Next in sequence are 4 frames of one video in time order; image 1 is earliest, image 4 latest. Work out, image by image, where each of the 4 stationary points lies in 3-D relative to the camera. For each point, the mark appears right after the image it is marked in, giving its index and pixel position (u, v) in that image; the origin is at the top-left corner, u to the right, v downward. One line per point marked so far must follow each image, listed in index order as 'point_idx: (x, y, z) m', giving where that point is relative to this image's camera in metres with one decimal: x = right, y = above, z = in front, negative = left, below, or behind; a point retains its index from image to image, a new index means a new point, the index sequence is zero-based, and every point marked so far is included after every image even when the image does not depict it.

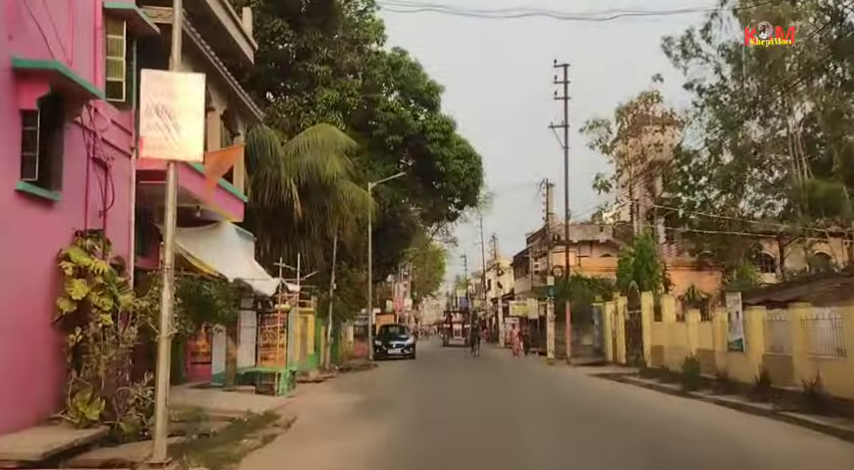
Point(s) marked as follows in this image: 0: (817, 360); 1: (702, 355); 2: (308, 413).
0: (+6.9, -2.2, +14.2) m
1: (+6.7, -2.9, +19.5) m
2: (-2.2, -3.2, +14.6) m
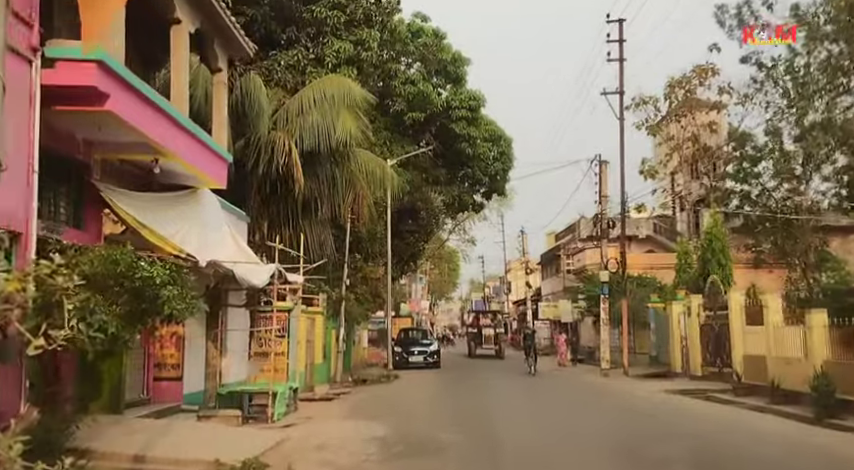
0: (+7.6, -1.7, +9.4) m
1: (+7.5, -2.4, +14.7) m
2: (-1.4, -2.7, +9.9) m
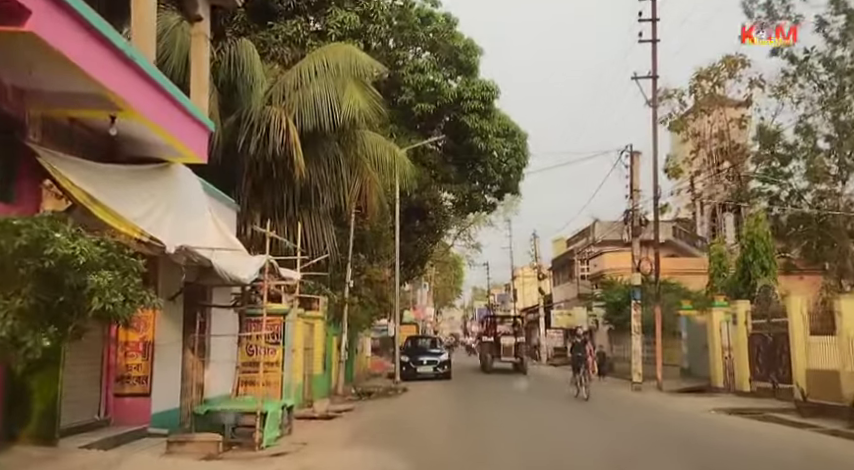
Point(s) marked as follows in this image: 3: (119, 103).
0: (+7.9, -1.5, +6.9) m
1: (+7.8, -2.3, +12.2) m
2: (-1.1, -2.5, +7.4) m
3: (-3.5, +1.5, +9.0) m
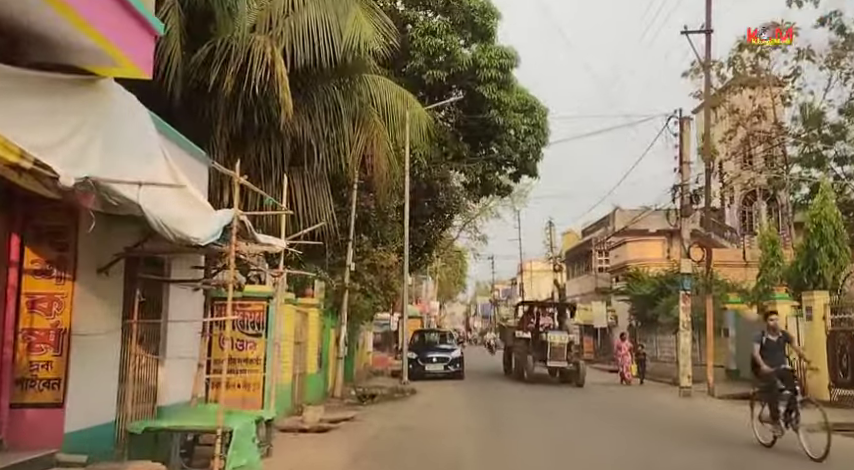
0: (+8.3, -1.1, +3.7) m
1: (+8.1, -1.9, +8.9) m
2: (-0.8, -2.0, +4.1) m
3: (-3.1, +2.0, +5.8) m
